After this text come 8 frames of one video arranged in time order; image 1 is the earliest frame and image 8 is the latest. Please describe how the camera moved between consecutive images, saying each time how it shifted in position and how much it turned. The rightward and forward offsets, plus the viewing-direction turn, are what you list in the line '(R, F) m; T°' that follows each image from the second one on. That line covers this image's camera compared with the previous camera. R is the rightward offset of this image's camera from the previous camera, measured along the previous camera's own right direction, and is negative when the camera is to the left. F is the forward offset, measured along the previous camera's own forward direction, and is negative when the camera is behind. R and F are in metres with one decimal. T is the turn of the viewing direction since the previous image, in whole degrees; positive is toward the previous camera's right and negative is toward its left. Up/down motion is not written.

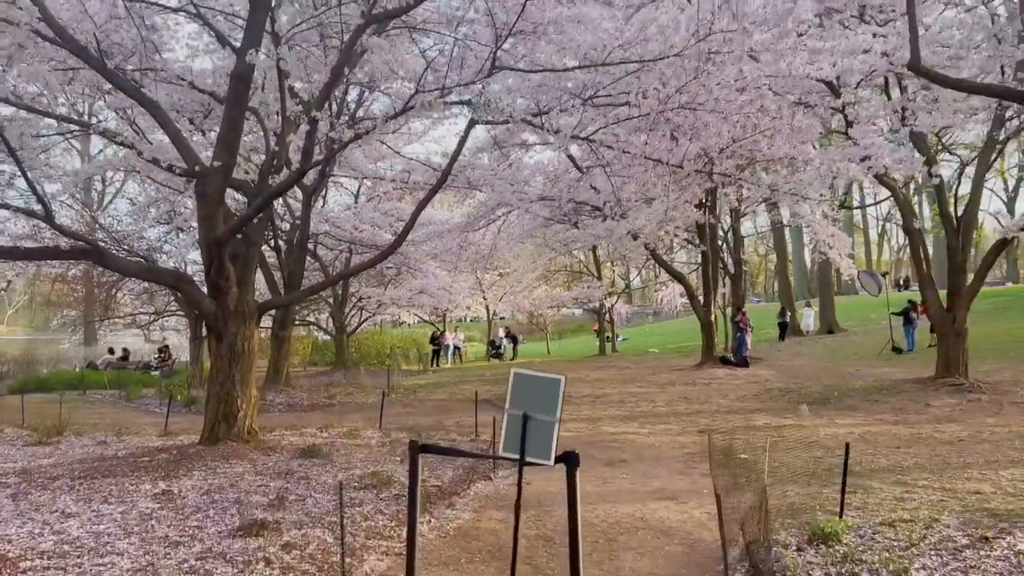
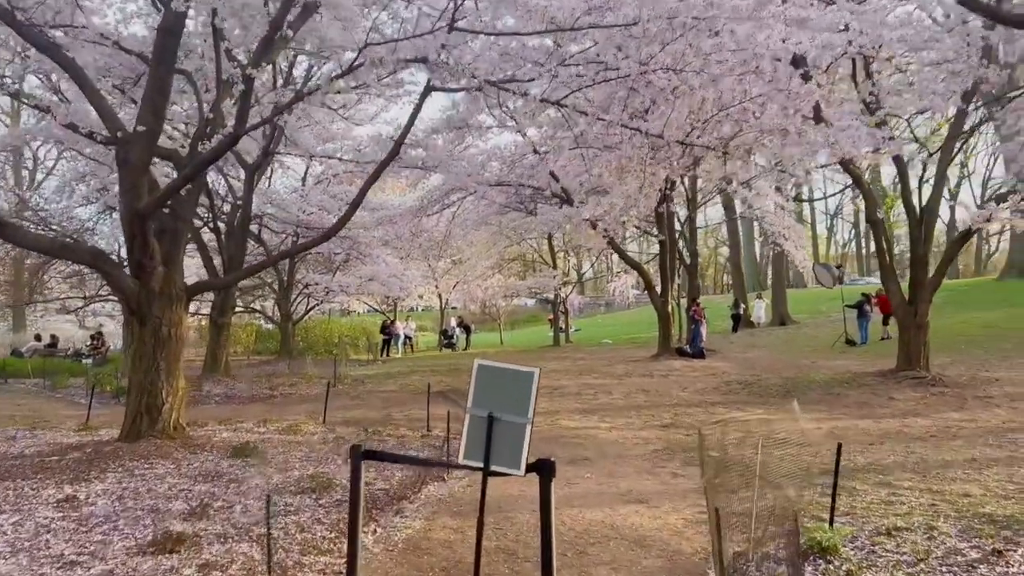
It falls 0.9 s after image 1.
(0.0, +0.7) m; +3°
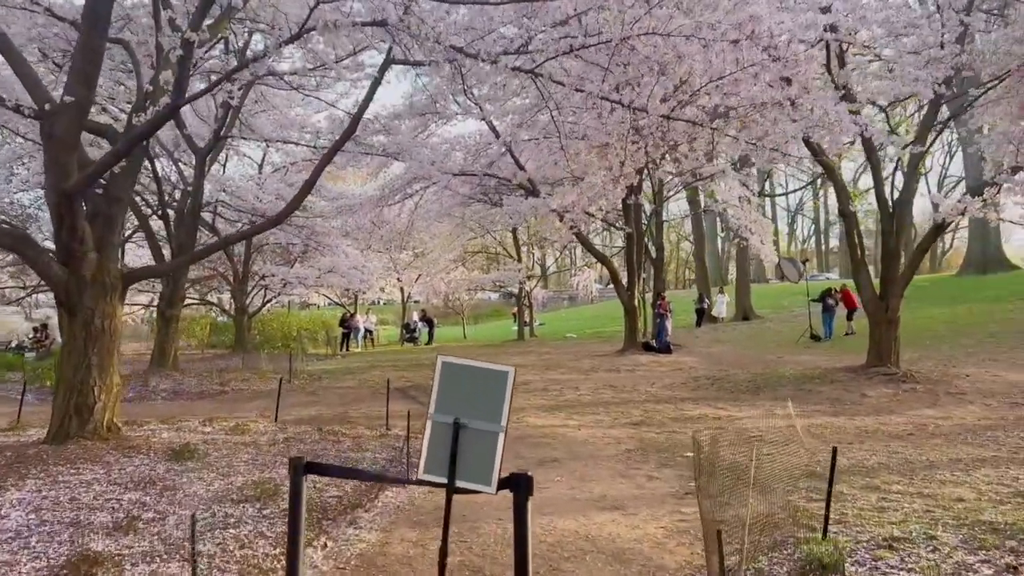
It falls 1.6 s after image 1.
(0.0, +0.5) m; +3°
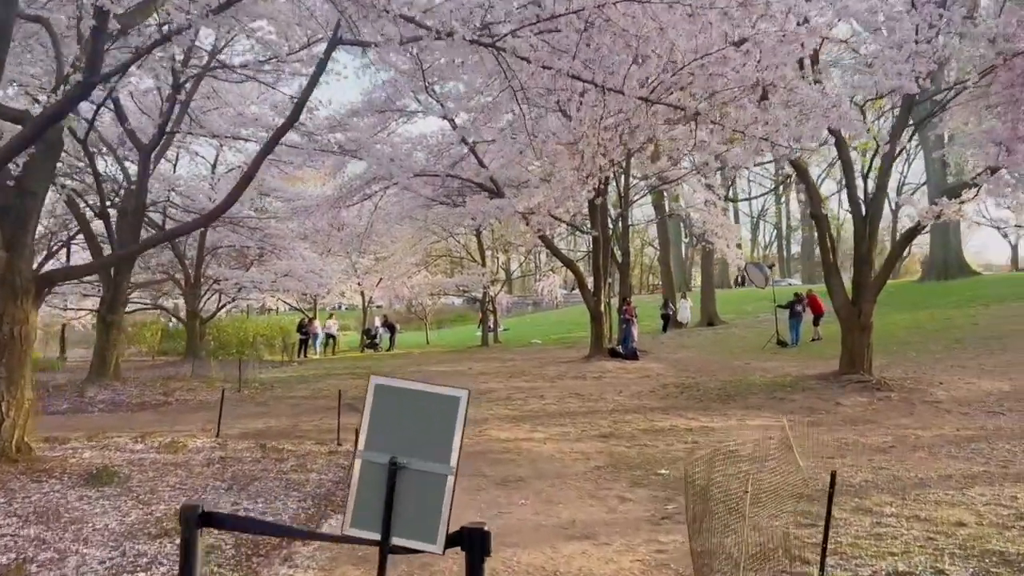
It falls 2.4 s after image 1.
(0.0, +0.6) m; +3°
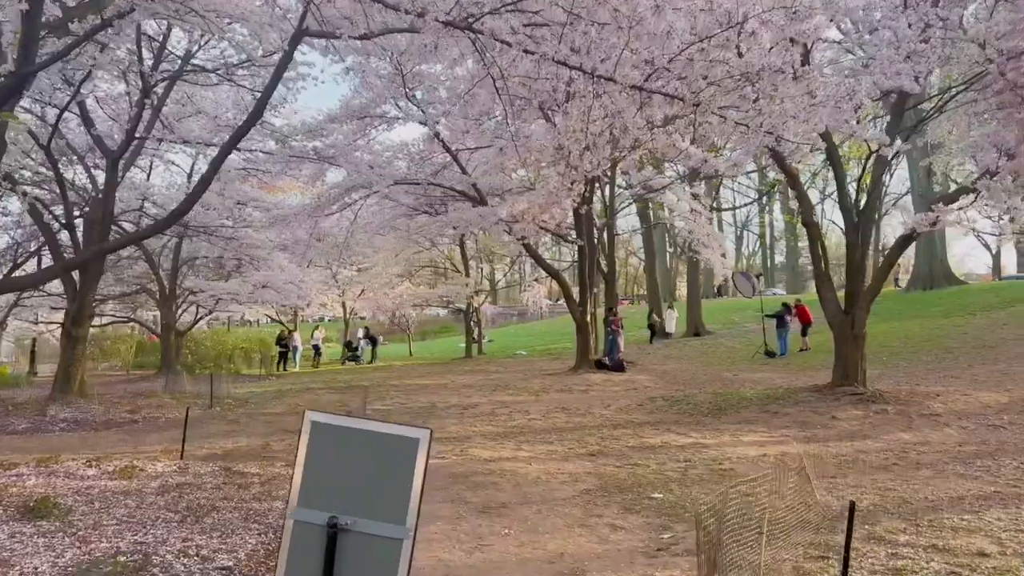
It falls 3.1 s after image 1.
(0.0, +0.5) m; +1°
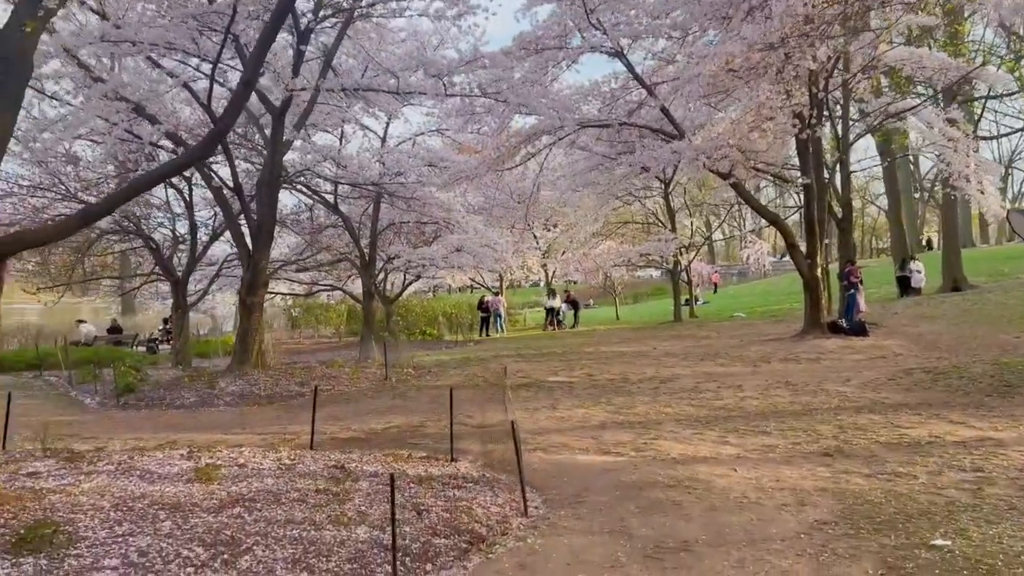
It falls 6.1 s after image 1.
(+0.2, +2.1) m; -15°
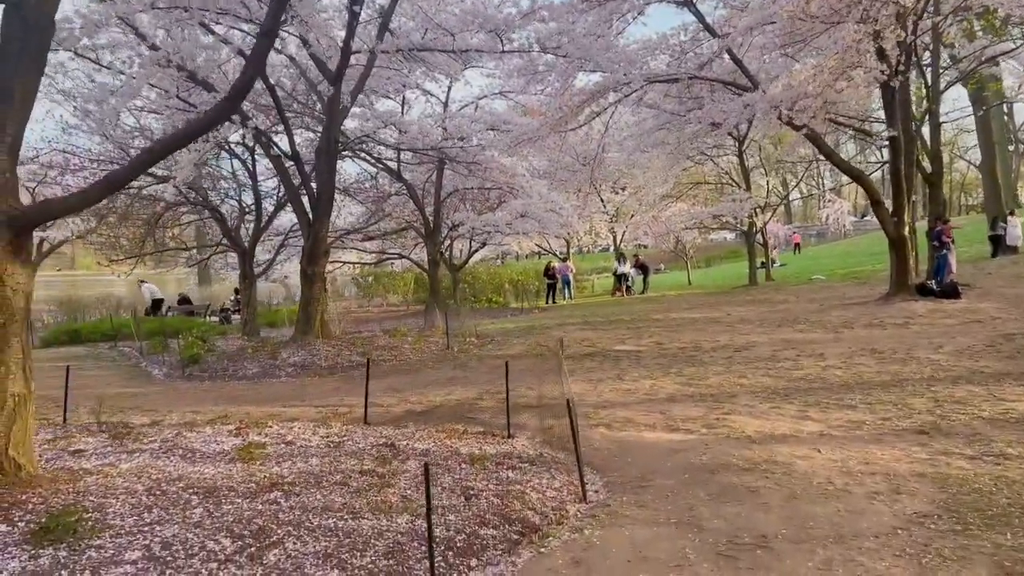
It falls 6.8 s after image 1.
(+0.1, +0.4) m; -5°
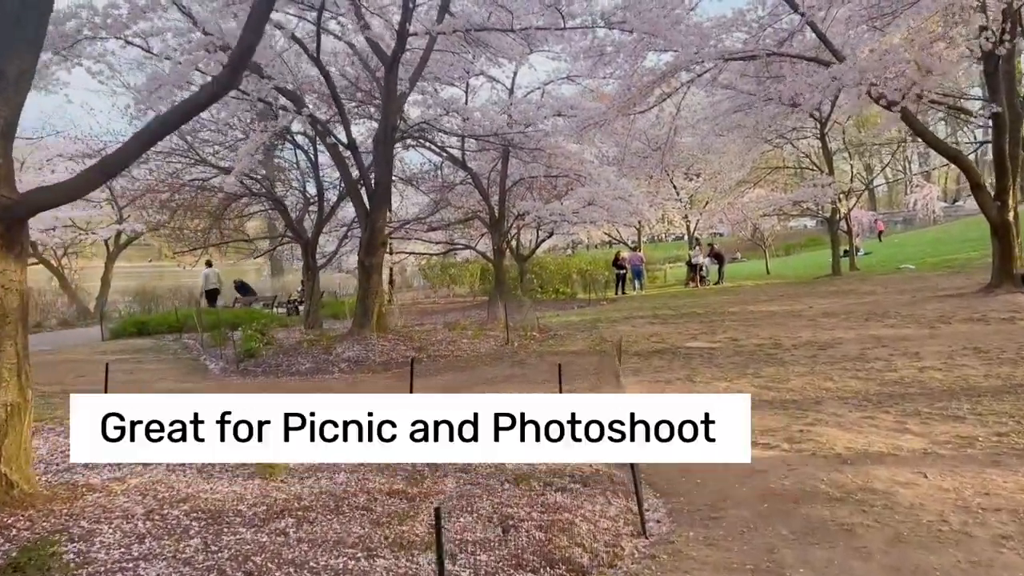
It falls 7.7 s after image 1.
(+0.1, +0.6) m; -5°
